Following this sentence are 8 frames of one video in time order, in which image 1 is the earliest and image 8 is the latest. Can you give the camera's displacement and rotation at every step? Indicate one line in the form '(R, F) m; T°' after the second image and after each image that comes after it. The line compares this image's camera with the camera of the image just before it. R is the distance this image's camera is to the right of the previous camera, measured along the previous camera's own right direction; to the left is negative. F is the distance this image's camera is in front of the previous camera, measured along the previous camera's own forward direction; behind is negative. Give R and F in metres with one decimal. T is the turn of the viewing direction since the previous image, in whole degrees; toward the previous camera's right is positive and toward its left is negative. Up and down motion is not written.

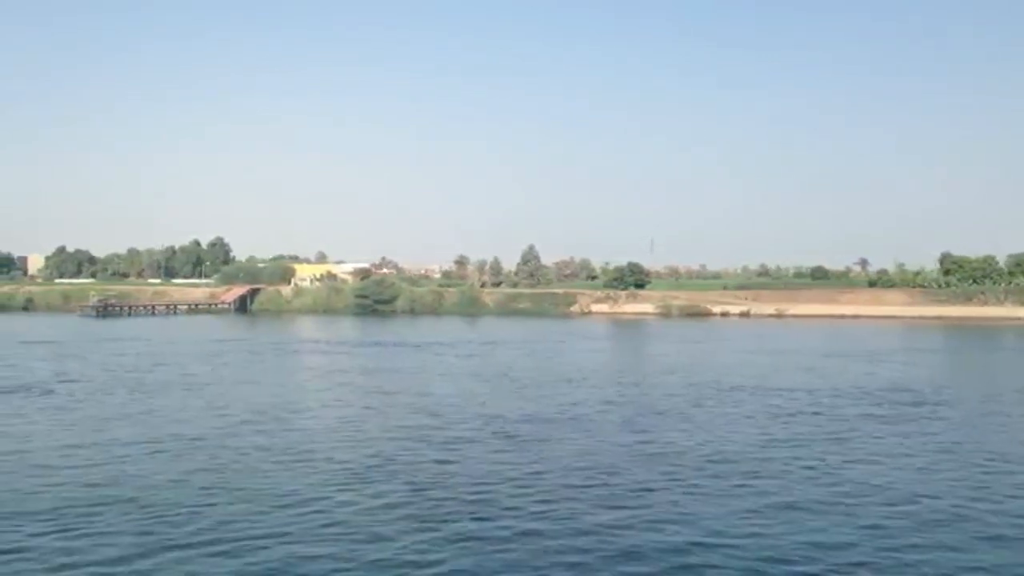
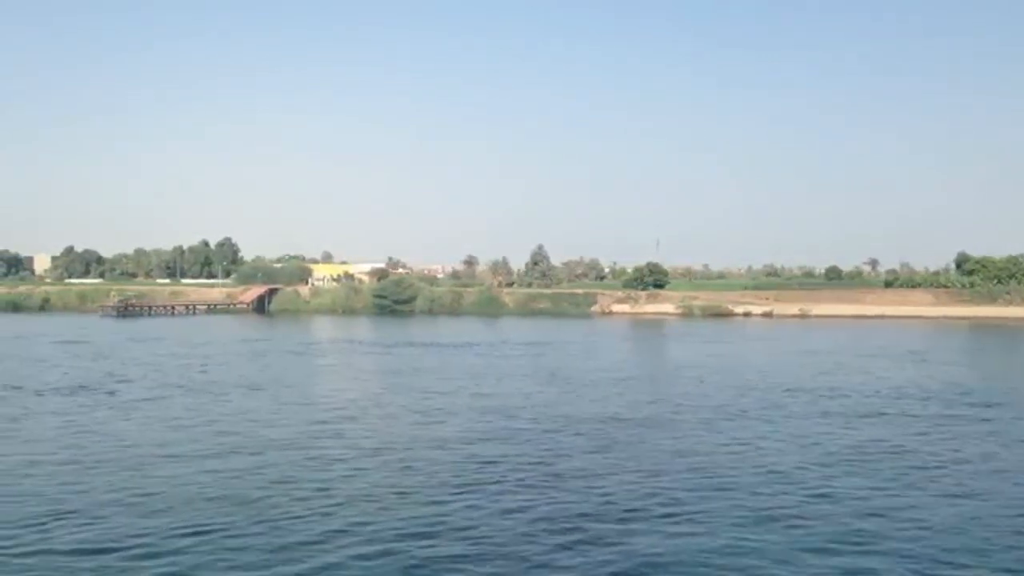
(-1.4, +0.1) m; 0°
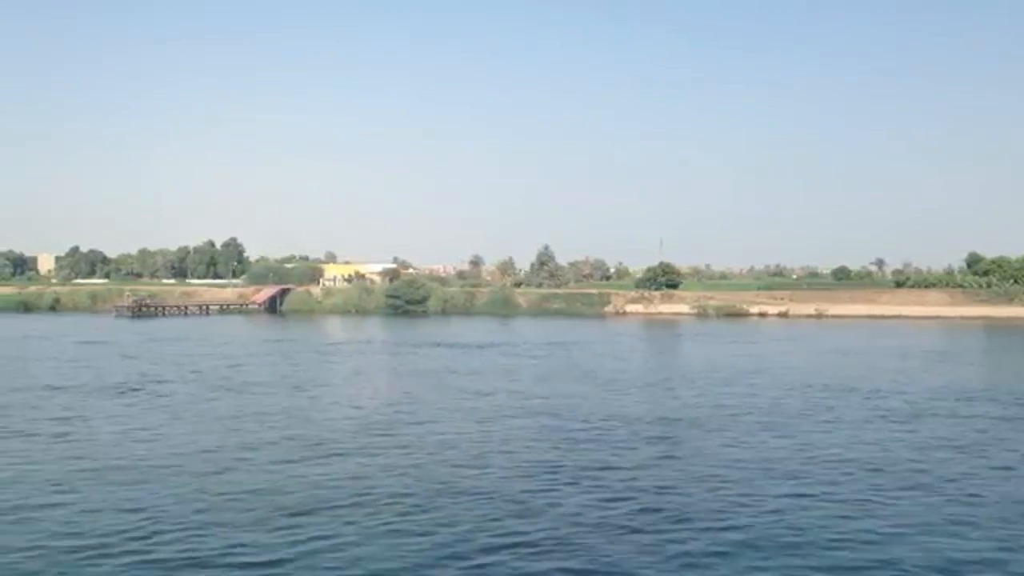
(-1.0, +0.1) m; 0°
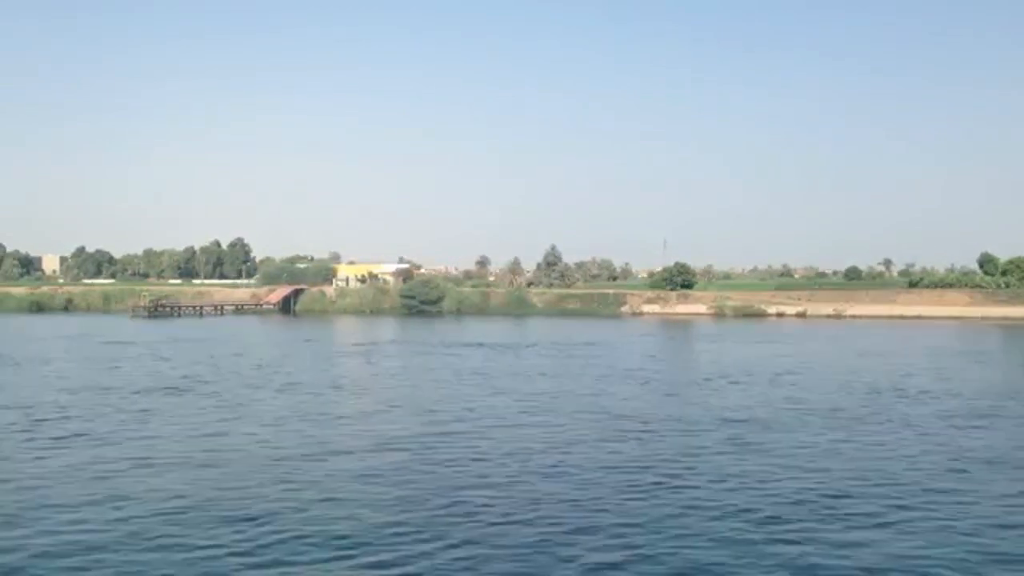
(-1.2, +0.1) m; 0°
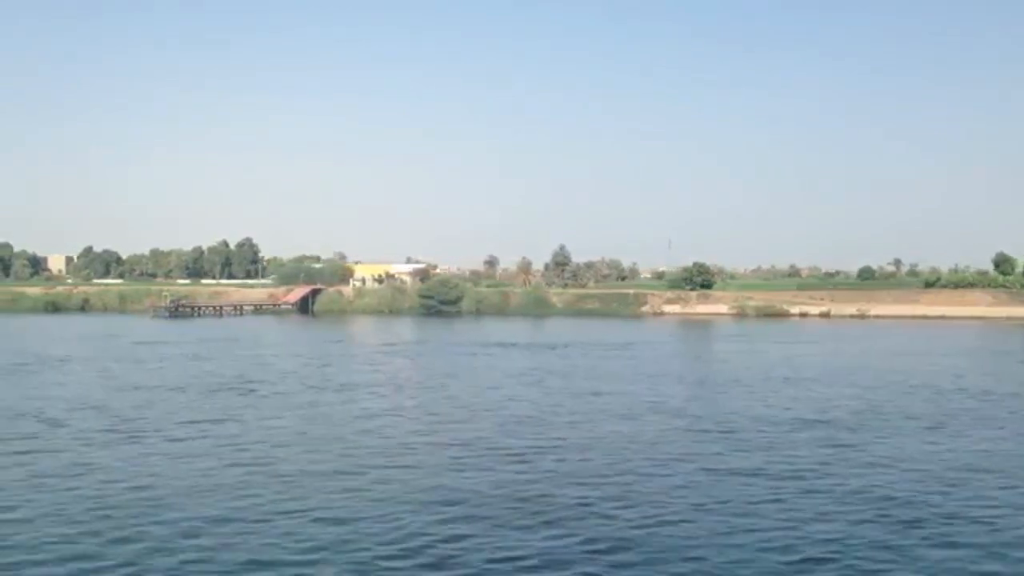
(-1.5, +0.1) m; 0°
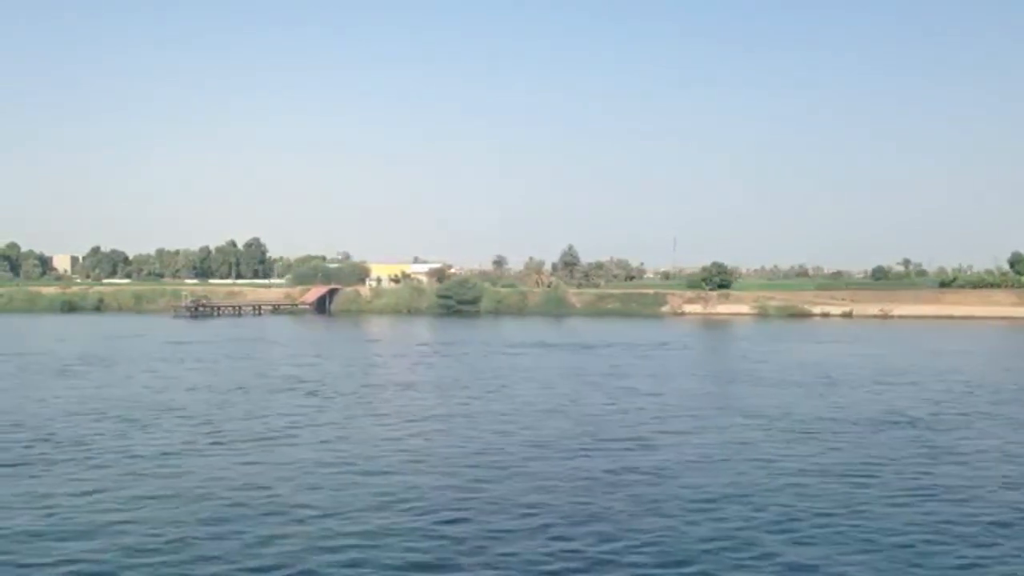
(-1.4, +0.2) m; 0°
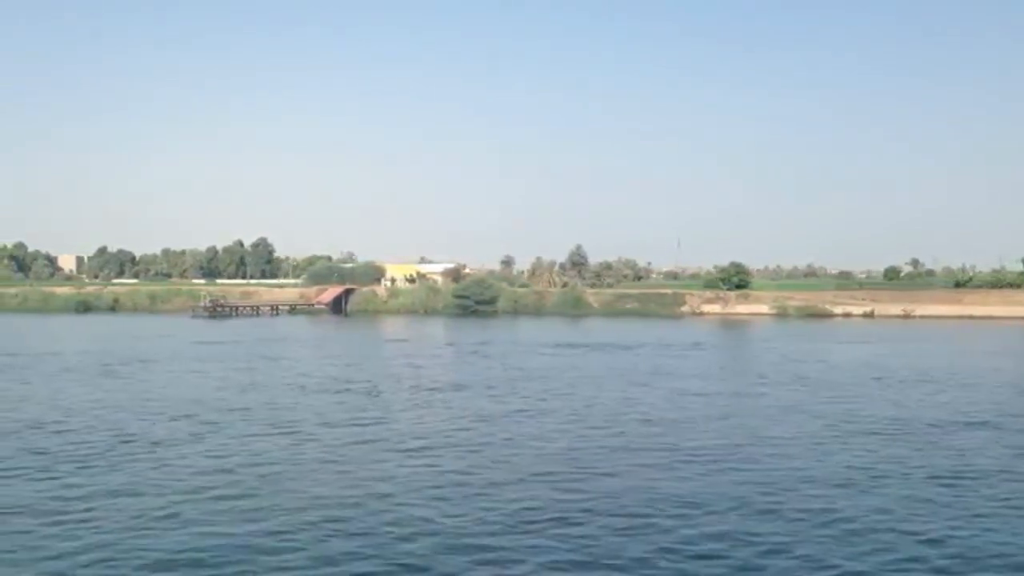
(-1.3, +0.2) m; 0°
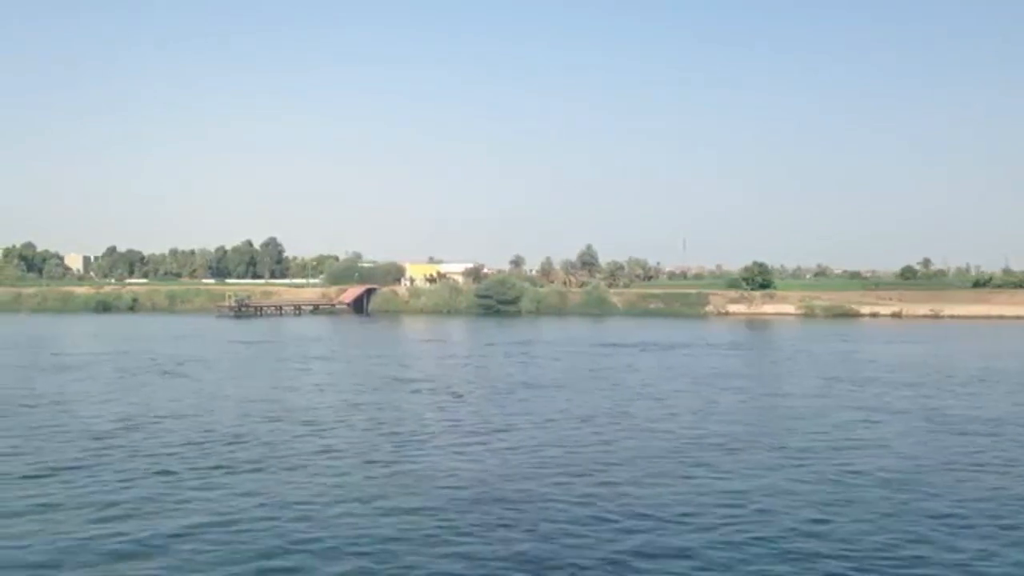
(-1.7, +0.2) m; 0°
